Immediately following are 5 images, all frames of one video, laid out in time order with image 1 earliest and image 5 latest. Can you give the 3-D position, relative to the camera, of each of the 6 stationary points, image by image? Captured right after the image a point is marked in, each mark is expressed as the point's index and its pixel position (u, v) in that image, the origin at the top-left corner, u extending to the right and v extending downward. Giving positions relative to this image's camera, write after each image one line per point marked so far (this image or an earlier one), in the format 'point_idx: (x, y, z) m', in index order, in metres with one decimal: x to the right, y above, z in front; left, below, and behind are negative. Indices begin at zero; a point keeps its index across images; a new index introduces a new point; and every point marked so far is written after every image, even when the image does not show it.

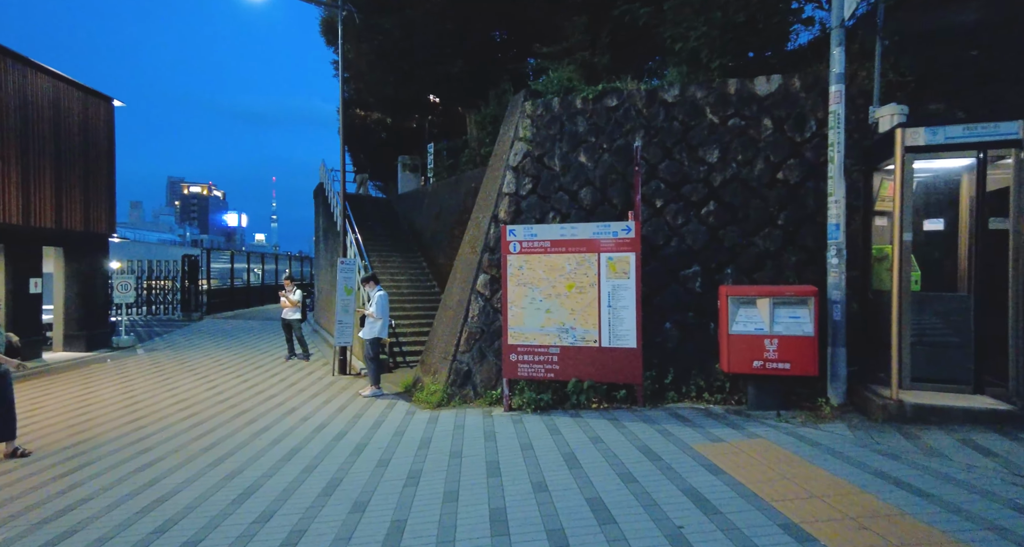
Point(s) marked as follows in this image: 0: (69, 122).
0: (-10.2, +3.7, +15.0) m
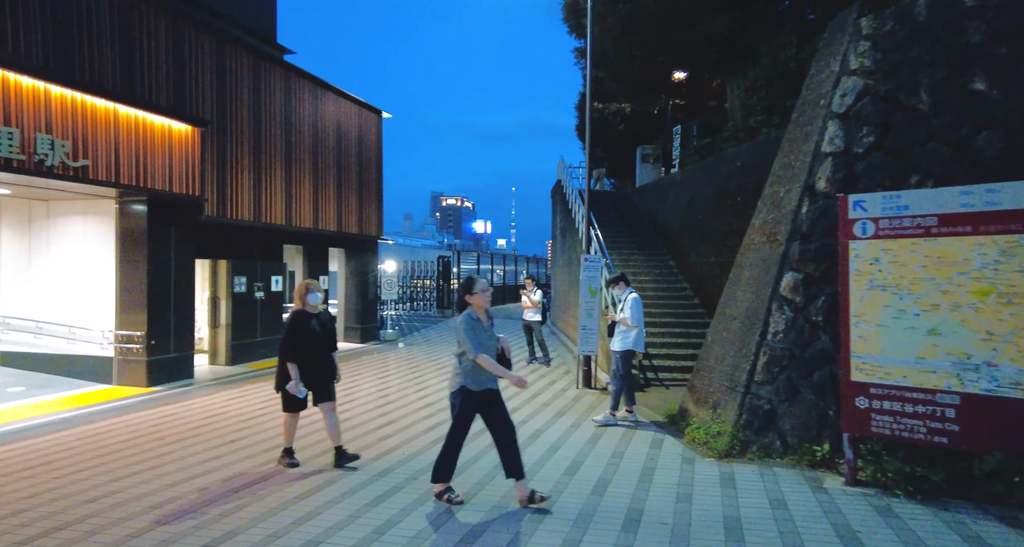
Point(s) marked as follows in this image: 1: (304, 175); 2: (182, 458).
0: (-4.2, +3.7, +16.5) m
1: (-4.8, +2.3, +14.8) m
2: (-3.4, -1.9, +6.5) m
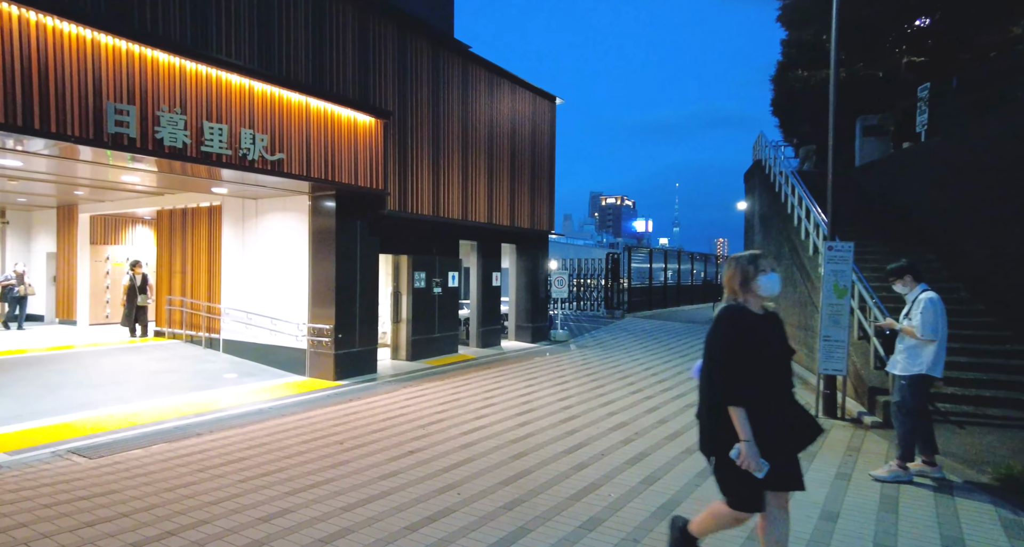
0: (+0.3, +3.8, +15.9) m
1: (-0.7, +2.4, +14.4) m
2: (-1.4, -1.8, +6.1) m
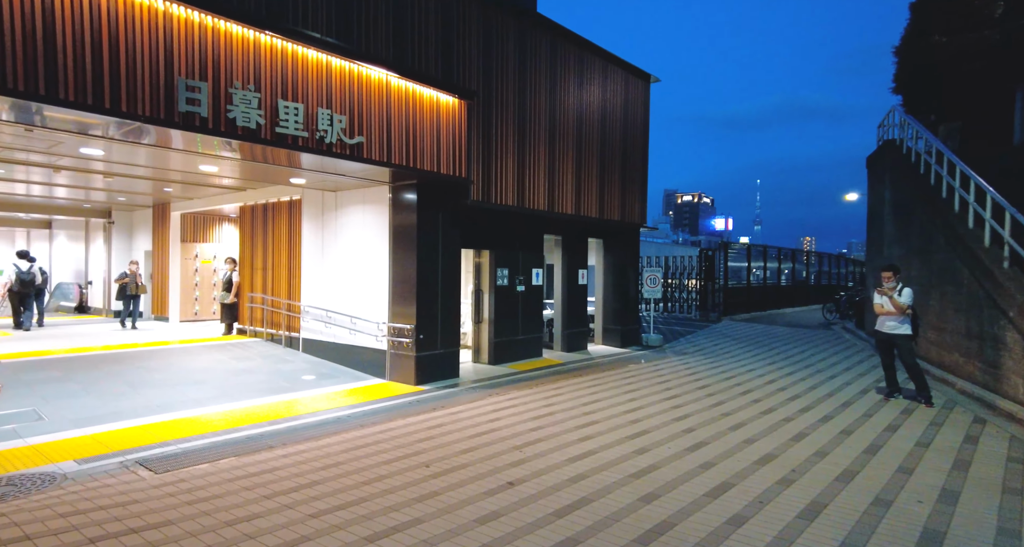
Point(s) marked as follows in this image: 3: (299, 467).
0: (+2.4, +3.8, +14.7) m
1: (+1.2, +2.4, +13.3) m
2: (-0.5, -1.8, +5.1) m
3: (-2.1, -1.9, +6.1) m
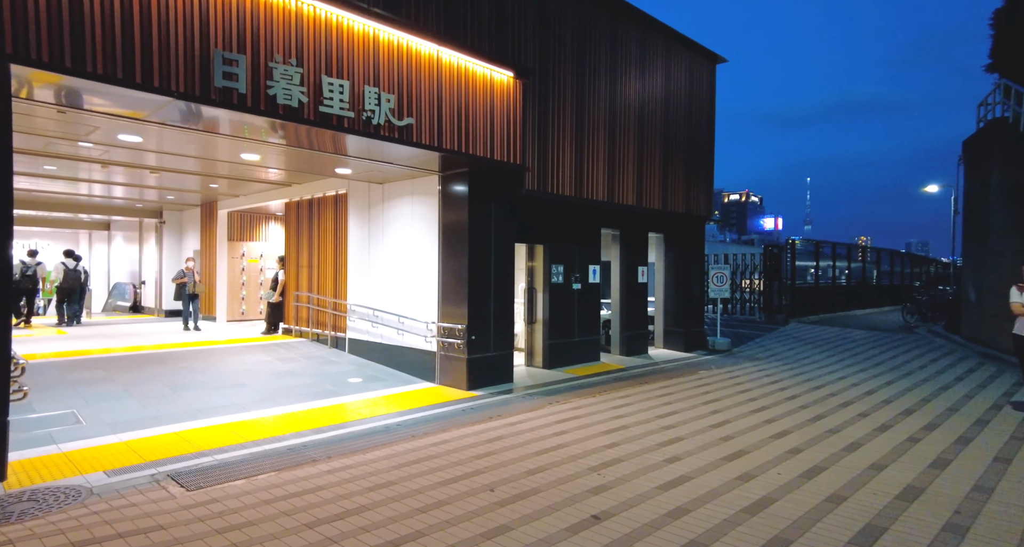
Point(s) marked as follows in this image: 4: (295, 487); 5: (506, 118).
0: (+3.6, +3.9, +13.6) m
1: (+2.3, +2.5, +12.3) m
2: (+0.1, -1.7, +4.3) m
3: (-1.4, -1.8, +5.4) m
4: (-1.9, -1.8, +5.4) m
5: (-0.1, +2.1, +9.4) m
